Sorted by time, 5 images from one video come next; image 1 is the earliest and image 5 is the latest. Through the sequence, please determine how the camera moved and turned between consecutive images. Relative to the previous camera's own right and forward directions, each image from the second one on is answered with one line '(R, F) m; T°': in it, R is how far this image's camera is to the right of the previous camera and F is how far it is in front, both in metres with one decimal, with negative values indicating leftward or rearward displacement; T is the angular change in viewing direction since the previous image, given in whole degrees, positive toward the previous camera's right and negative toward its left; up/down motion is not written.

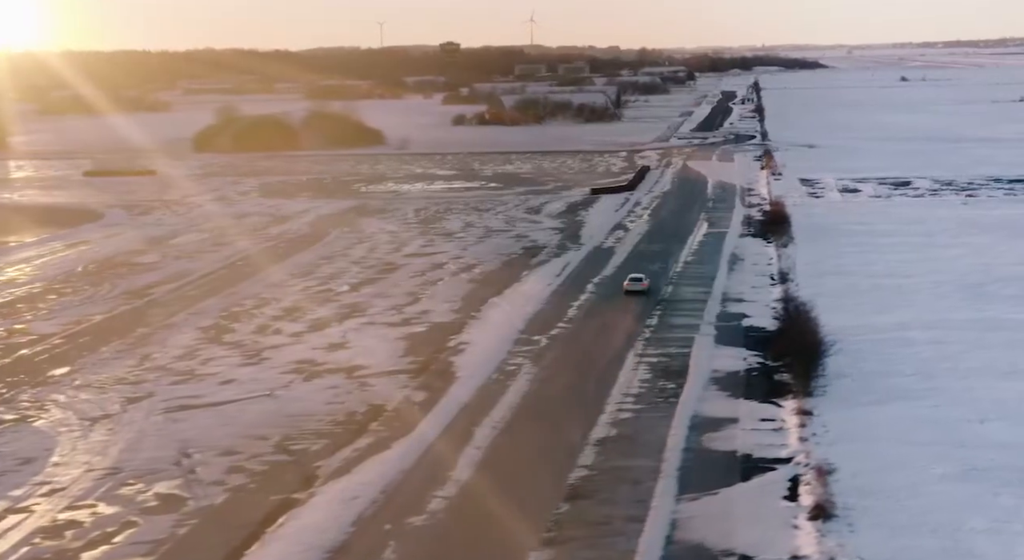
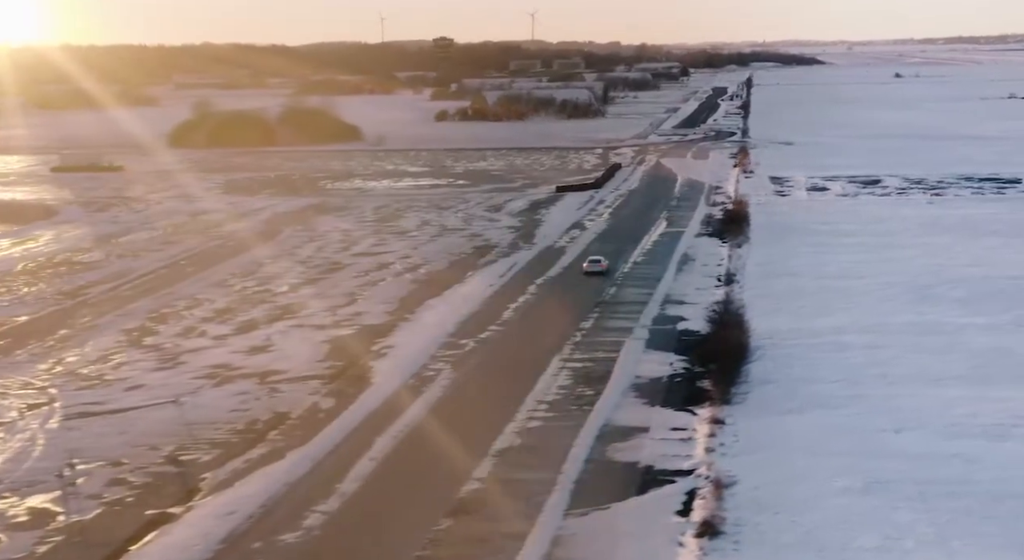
(+0.4, +0.2) m; +1°
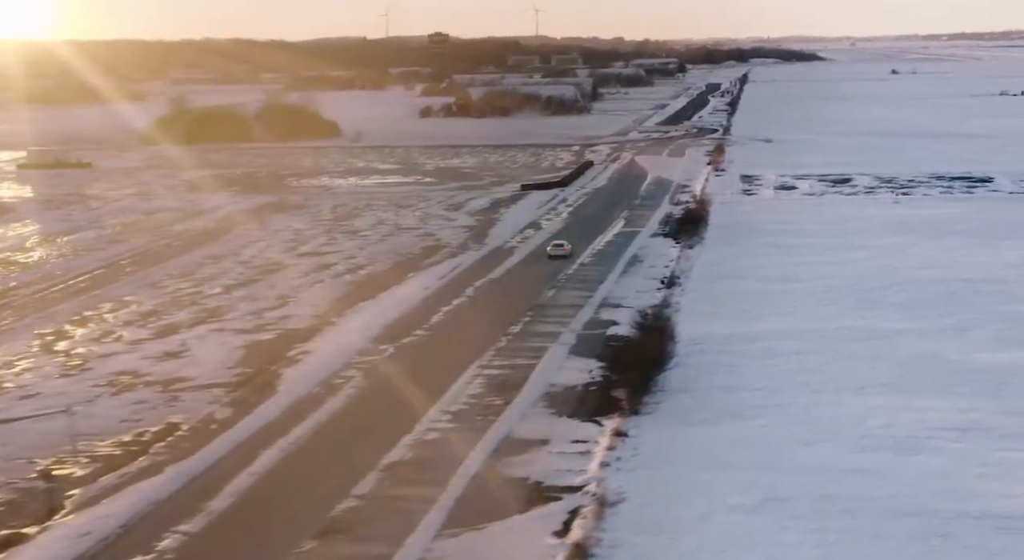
(+0.5, +0.2) m; +1°
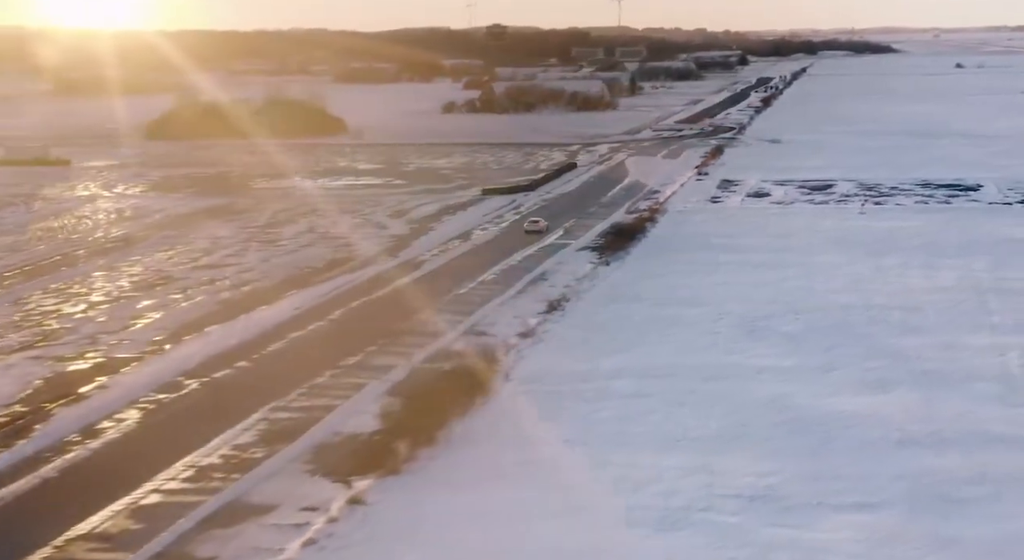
(+1.3, +0.7) m; -2°
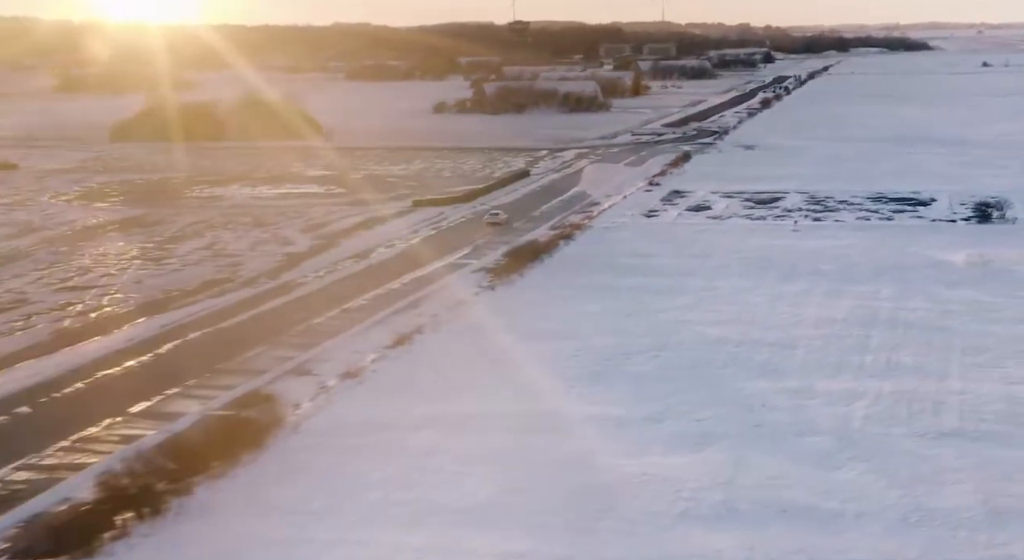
(+1.2, +0.6) m; 0°
